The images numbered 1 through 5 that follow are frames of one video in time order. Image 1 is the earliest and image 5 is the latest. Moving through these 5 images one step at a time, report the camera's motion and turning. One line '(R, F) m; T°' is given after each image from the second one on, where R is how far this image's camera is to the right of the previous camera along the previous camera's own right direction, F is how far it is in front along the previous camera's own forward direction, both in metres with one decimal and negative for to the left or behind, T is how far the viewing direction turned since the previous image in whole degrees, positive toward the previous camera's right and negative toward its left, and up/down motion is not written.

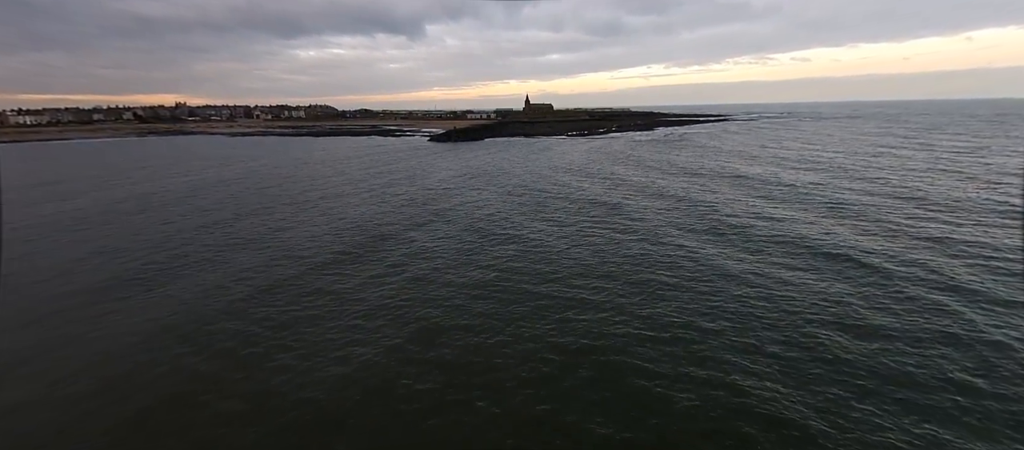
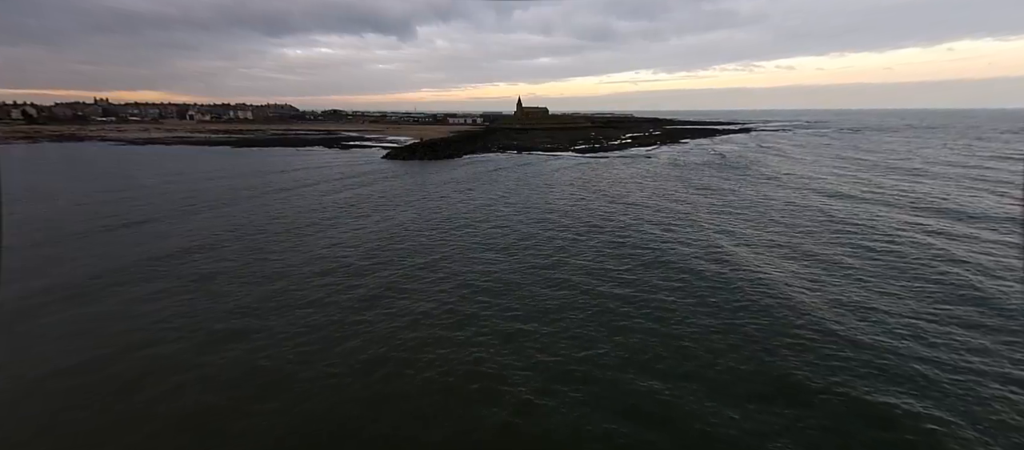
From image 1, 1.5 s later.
(+0.1, +16.6) m; +2°
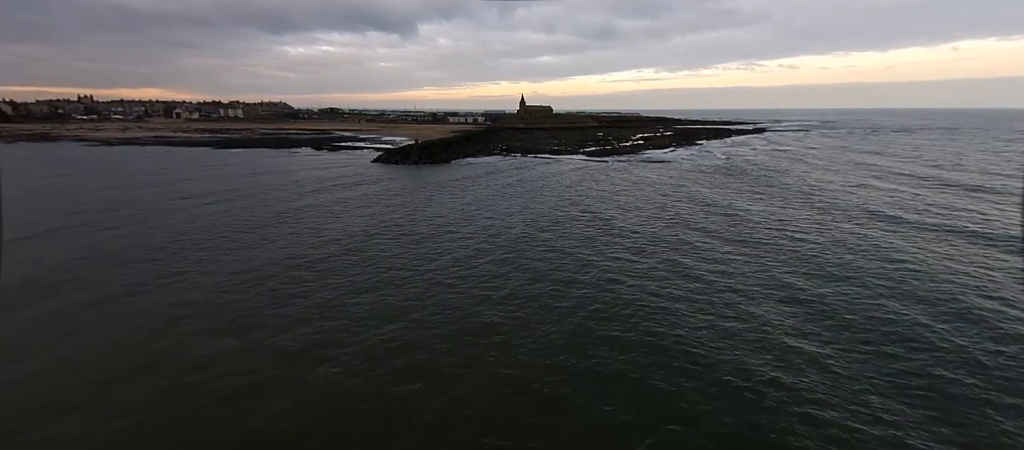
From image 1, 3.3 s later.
(-0.4, +4.3) m; 0°
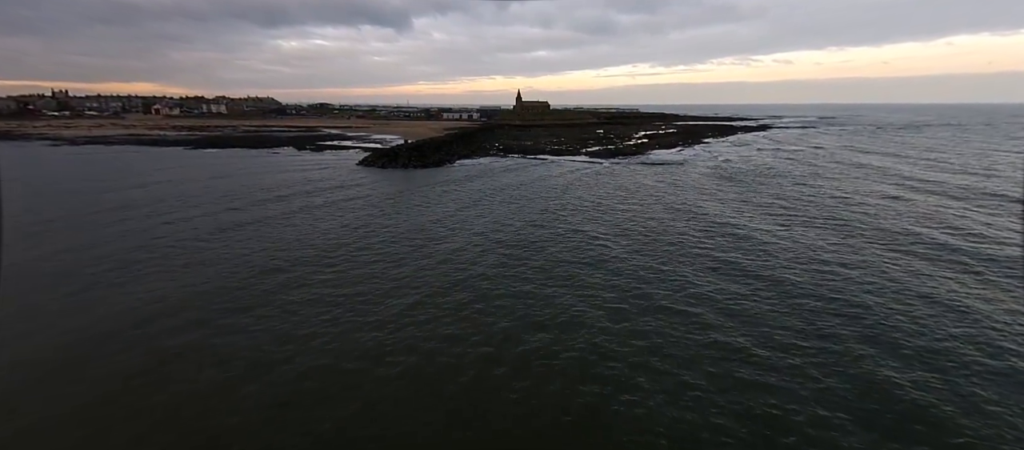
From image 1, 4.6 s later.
(-0.2, +3.3) m; +1°
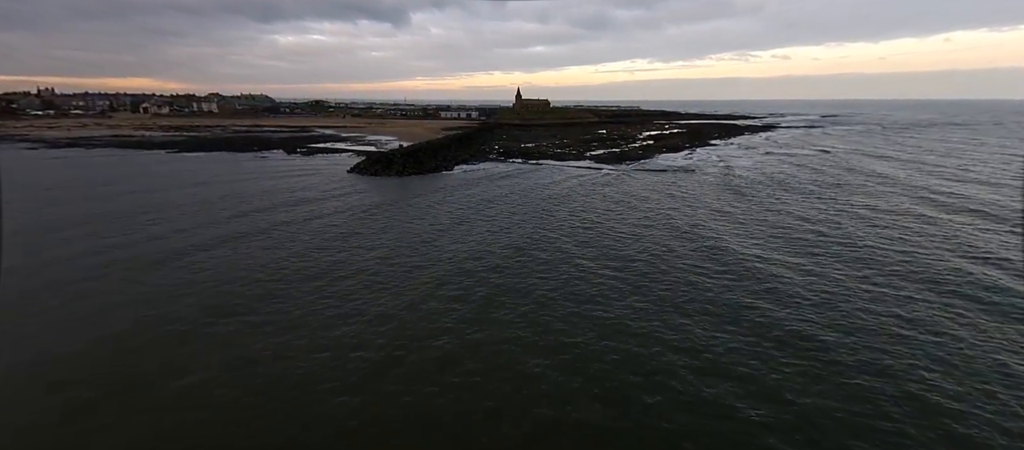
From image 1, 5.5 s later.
(-0.3, +2.0) m; 0°
